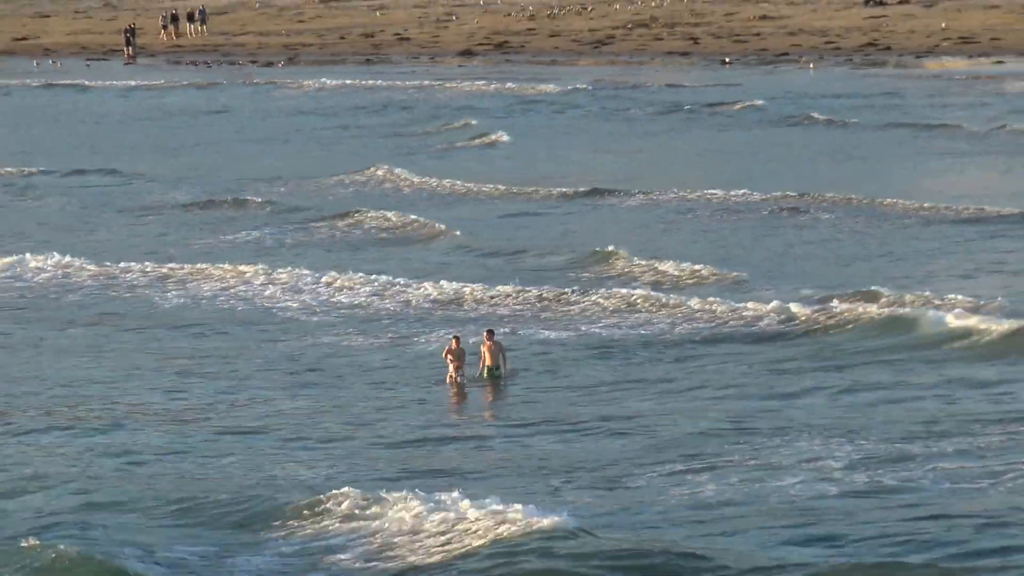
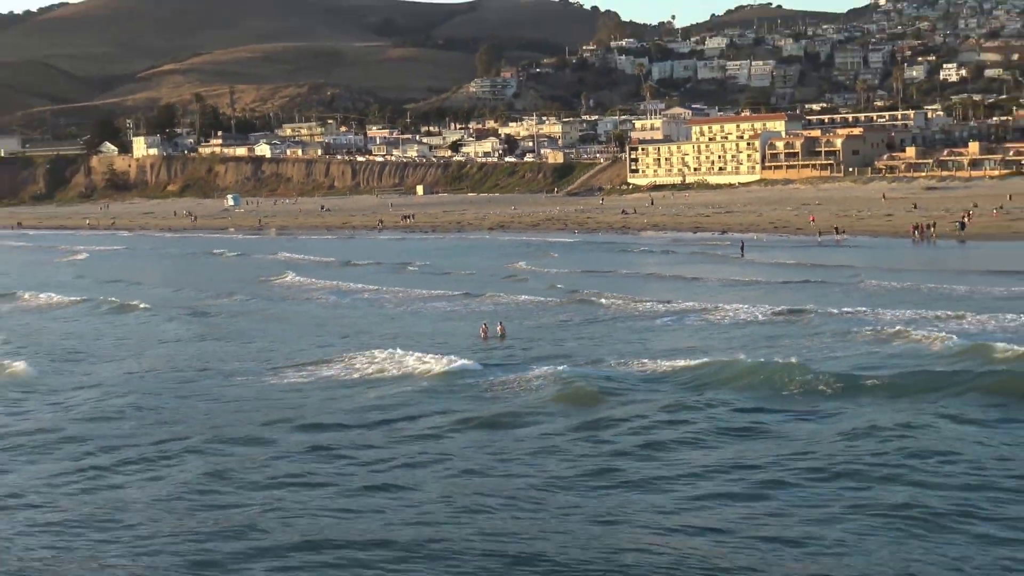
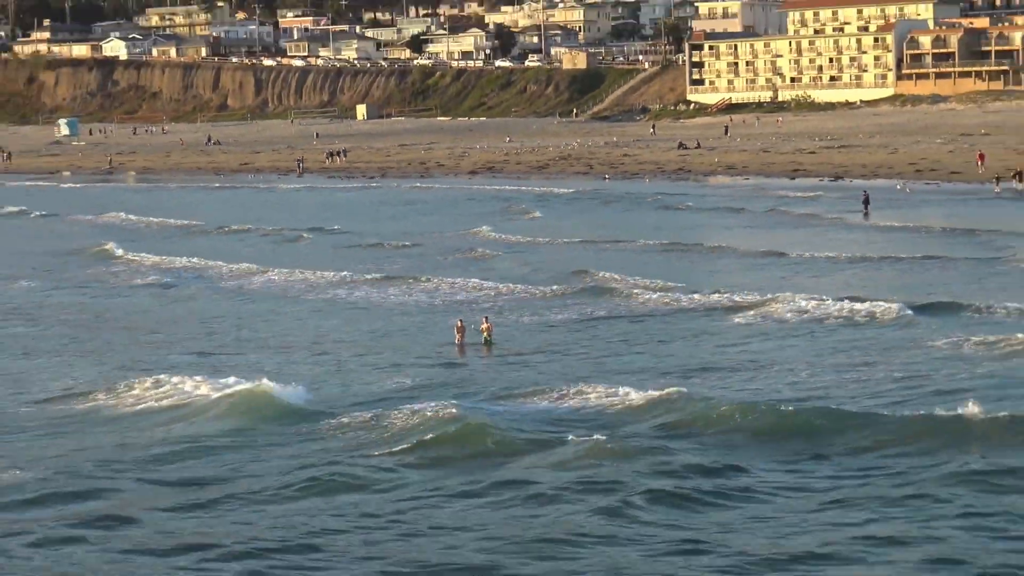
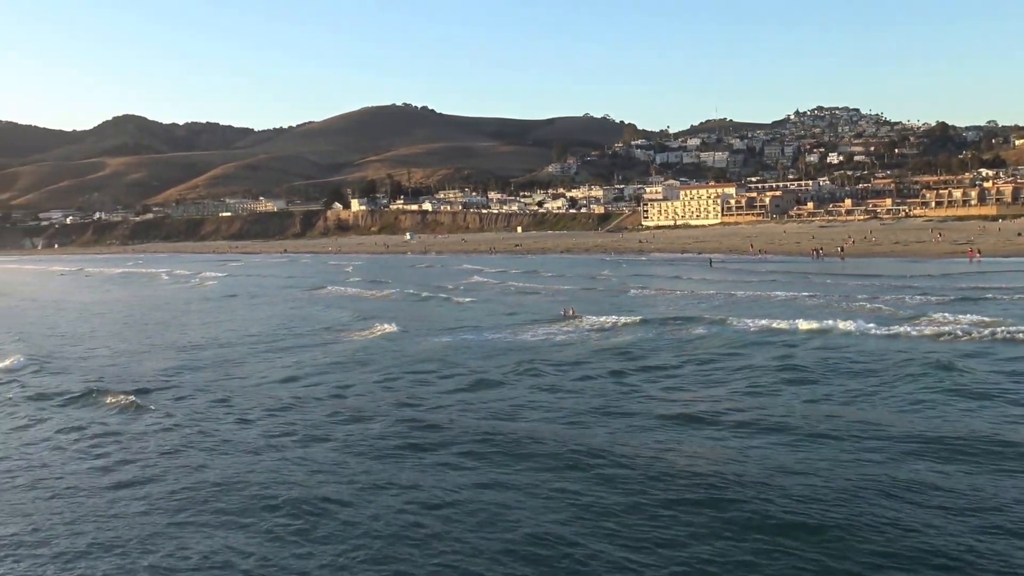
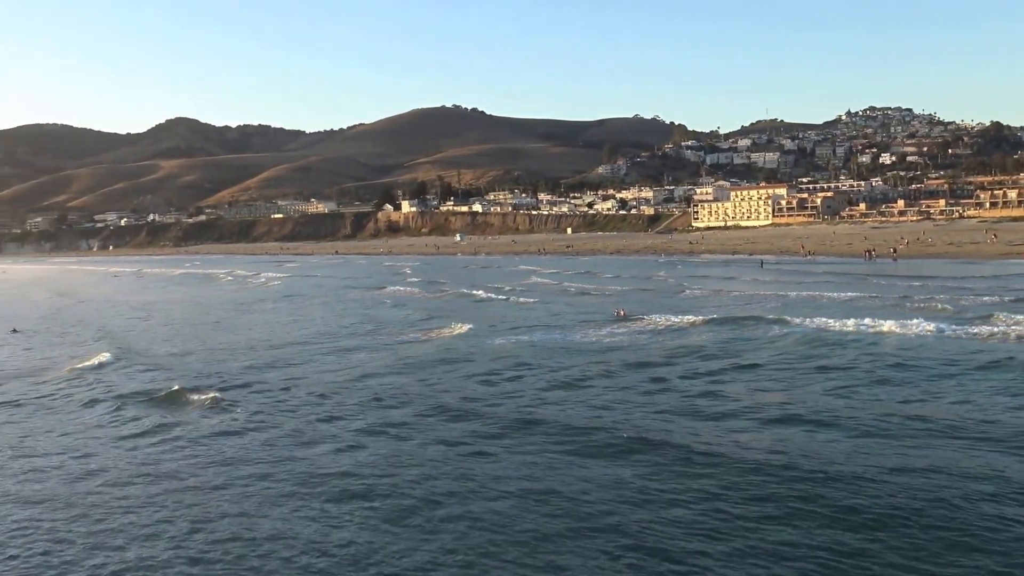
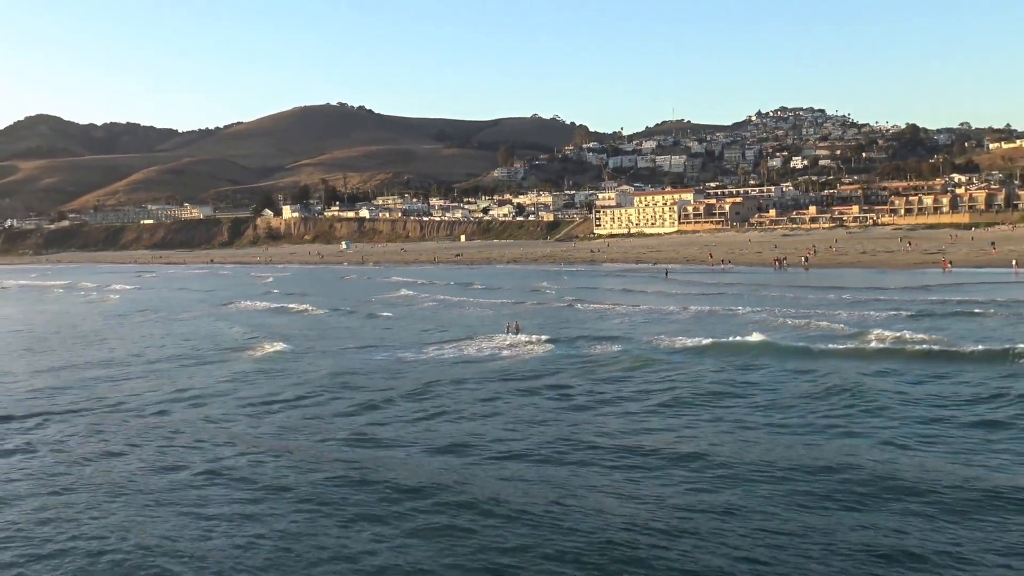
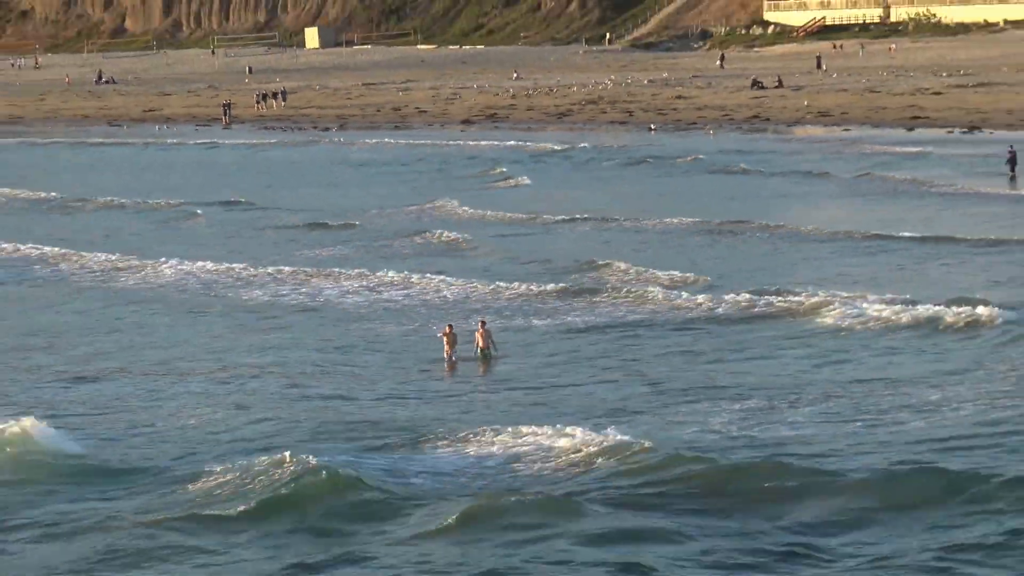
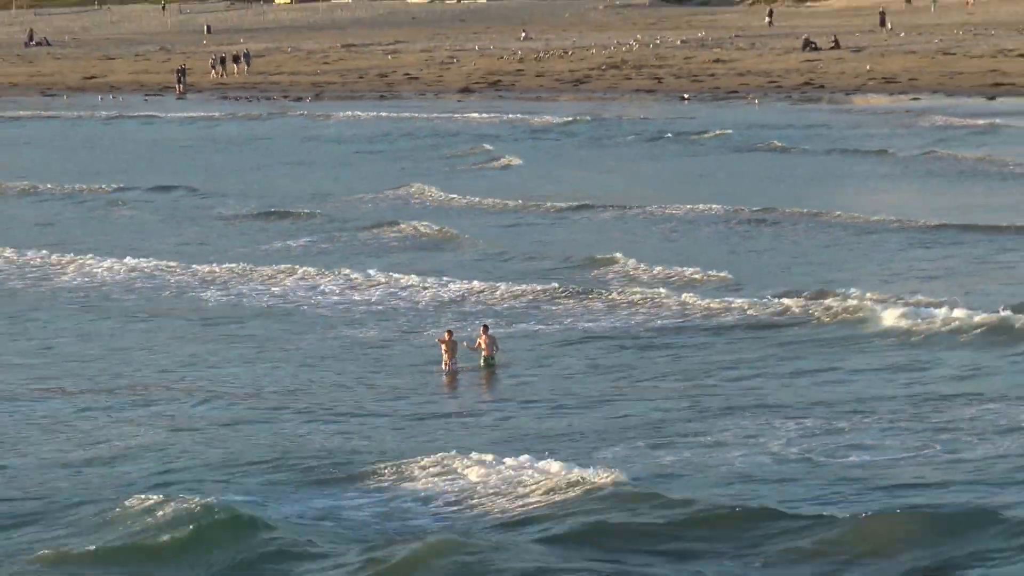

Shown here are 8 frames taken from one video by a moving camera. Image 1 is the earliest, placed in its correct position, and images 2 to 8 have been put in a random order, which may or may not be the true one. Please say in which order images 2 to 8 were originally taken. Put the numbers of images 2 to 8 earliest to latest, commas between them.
8, 7, 3, 2, 6, 4, 5
